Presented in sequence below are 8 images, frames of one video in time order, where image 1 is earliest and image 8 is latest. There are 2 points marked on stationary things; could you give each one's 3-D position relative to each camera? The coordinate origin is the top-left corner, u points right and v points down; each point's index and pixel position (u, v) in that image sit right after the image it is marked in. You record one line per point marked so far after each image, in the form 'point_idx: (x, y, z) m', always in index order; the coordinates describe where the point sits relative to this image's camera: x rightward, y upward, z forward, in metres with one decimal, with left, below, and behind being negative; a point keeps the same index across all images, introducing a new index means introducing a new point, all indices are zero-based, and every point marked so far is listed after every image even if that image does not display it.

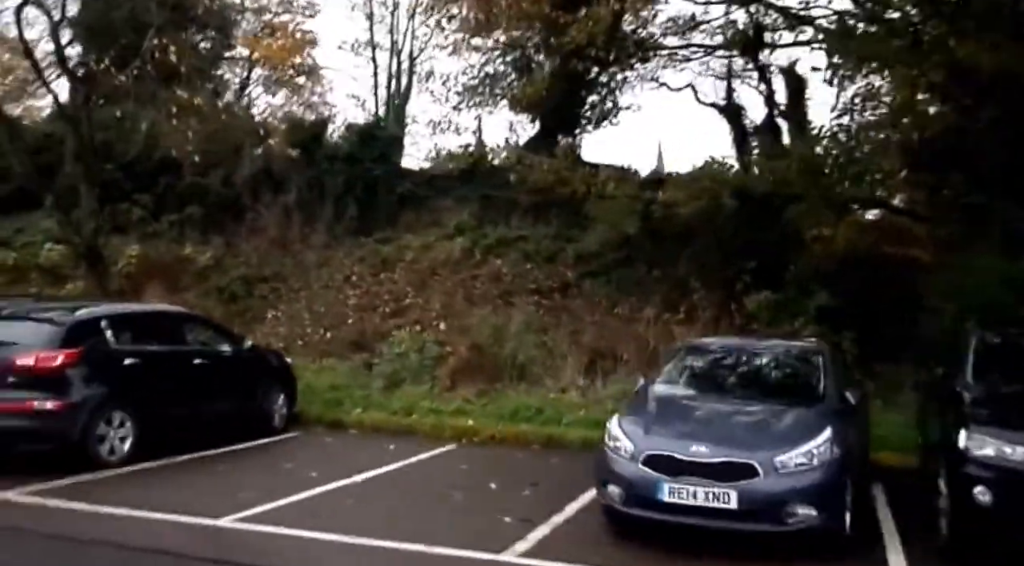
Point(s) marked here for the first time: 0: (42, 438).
0: (-4.3, -1.4, +8.3) m
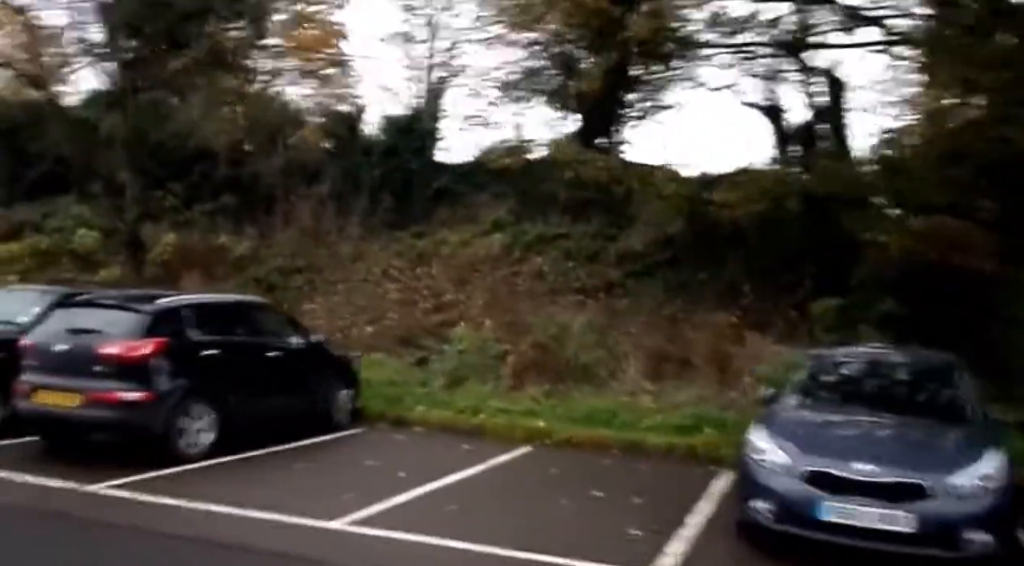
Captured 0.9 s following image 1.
0: (-3.4, -1.3, +7.9) m
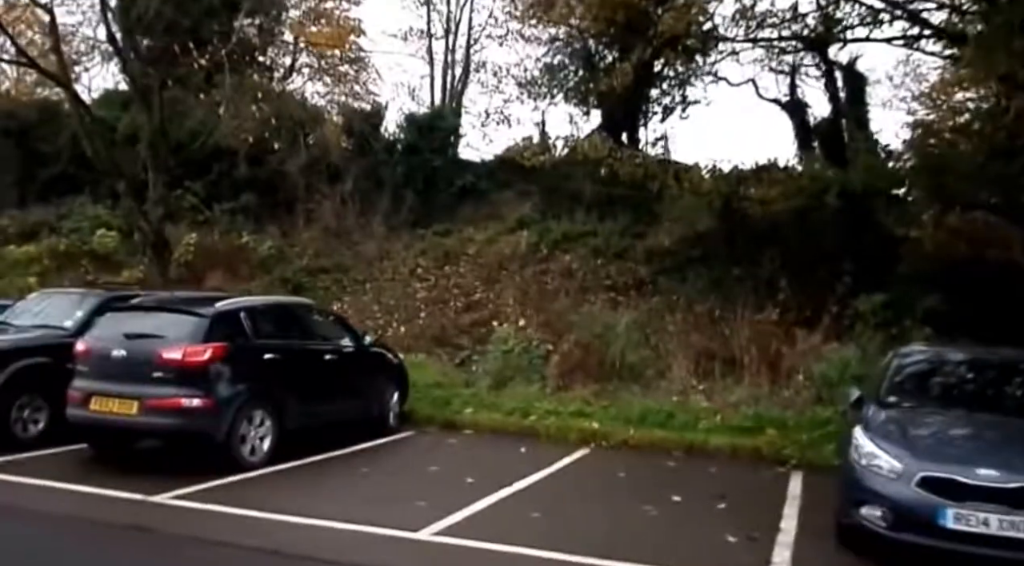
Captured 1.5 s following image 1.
0: (-2.7, -1.3, +7.6) m
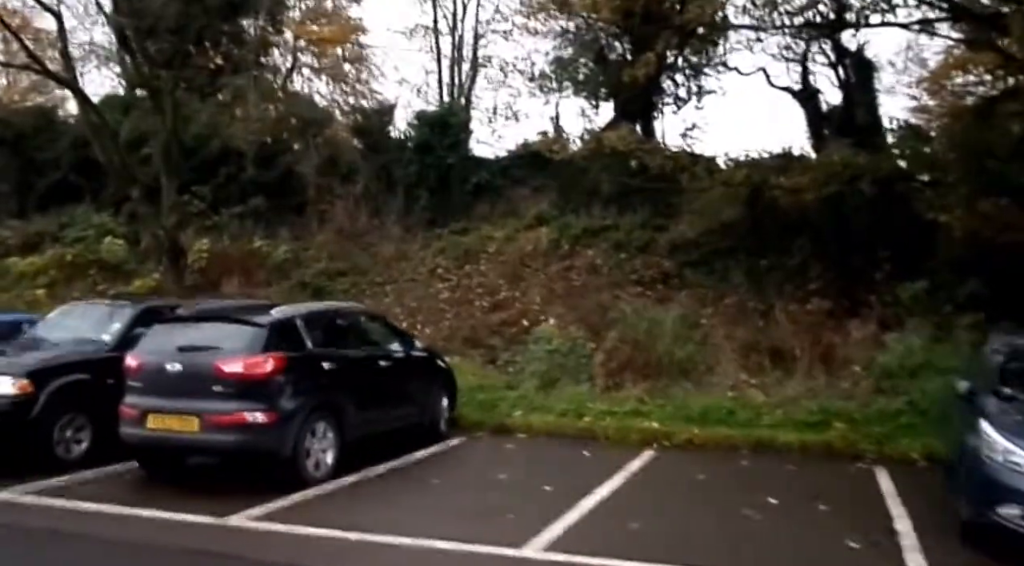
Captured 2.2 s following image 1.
0: (-2.1, -1.4, +7.2) m
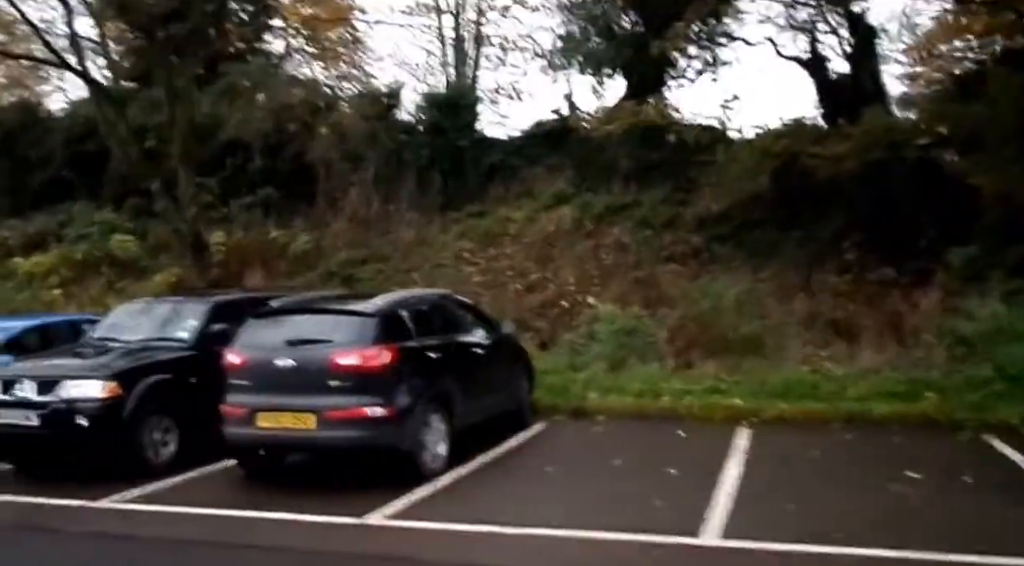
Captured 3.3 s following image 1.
0: (-1.0, -1.3, +6.9) m
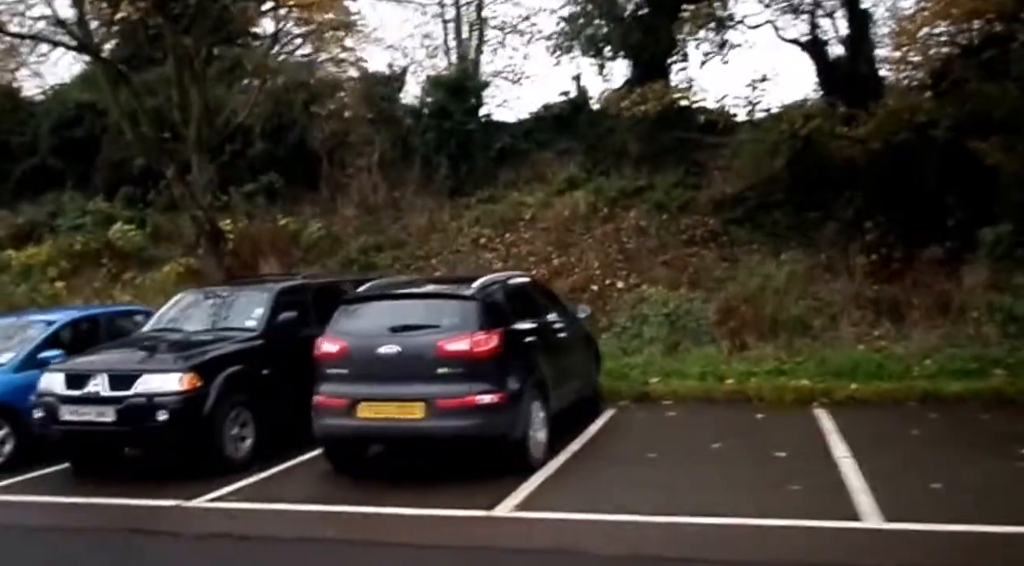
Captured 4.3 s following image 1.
0: (-0.2, -1.1, +6.6) m
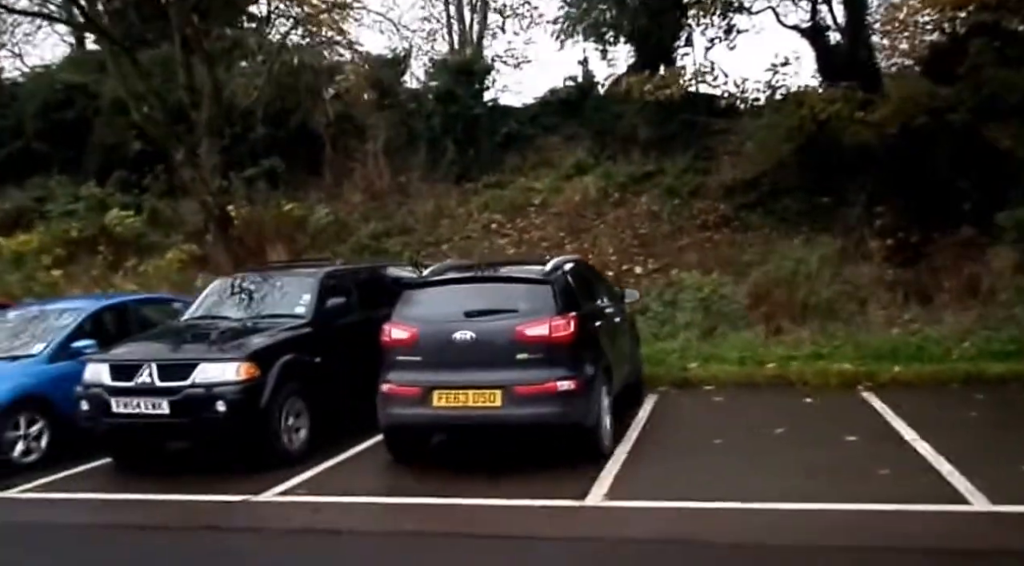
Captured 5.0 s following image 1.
0: (+0.4, -1.0, +6.4) m
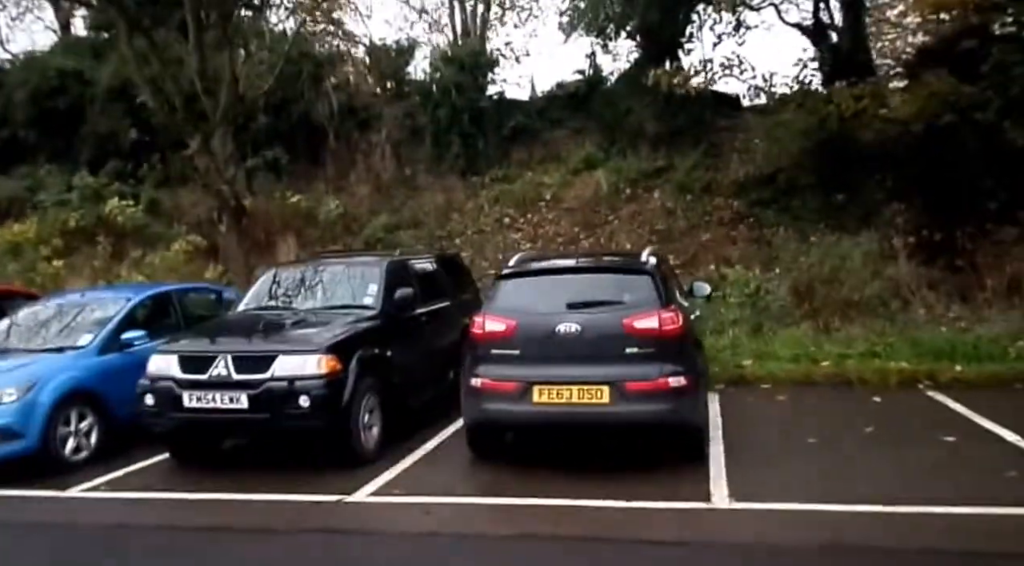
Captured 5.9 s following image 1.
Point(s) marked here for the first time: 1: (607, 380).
0: (+1.1, -1.0, +6.2) m
1: (+0.6, -0.7, +6.1) m
